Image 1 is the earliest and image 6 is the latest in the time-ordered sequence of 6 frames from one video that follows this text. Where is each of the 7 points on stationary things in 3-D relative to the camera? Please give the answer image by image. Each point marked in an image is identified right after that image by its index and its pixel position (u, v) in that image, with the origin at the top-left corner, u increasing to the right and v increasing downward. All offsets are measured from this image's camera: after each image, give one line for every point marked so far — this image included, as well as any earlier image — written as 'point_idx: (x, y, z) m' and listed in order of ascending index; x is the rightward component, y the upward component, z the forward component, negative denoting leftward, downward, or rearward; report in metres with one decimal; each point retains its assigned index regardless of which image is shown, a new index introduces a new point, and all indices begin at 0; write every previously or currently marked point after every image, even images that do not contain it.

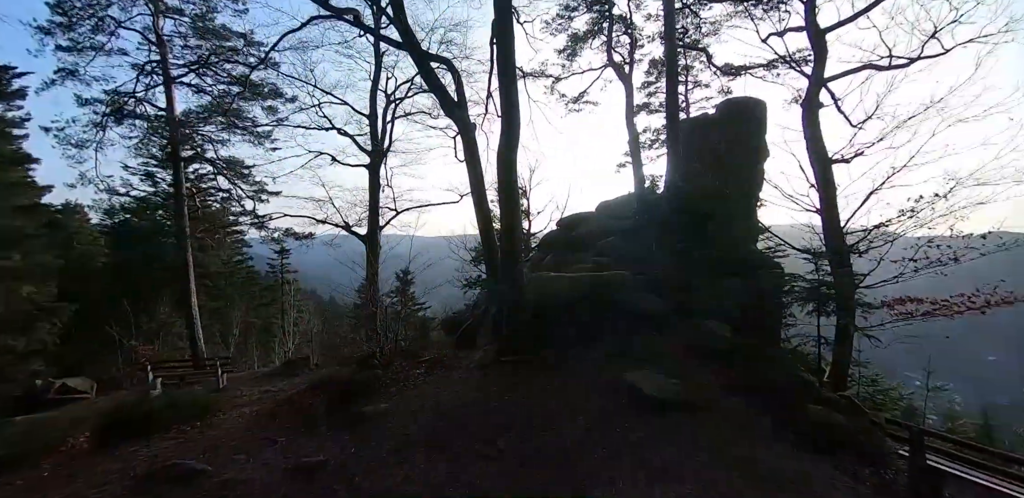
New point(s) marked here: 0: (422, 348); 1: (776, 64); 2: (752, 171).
0: (-2.0, -2.2, +11.0) m
1: (+8.2, +5.8, +15.3) m
2: (+6.0, +1.9, +12.4) m
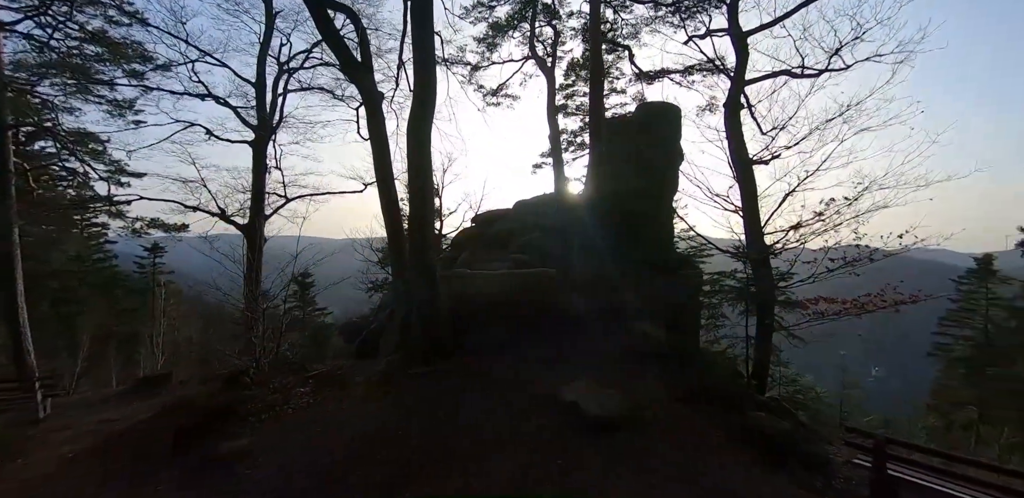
0: (-3.8, -2.1, +9.3) m
1: (+5.7, +5.7, +15.5) m
2: (+3.9, +1.9, +12.2) m
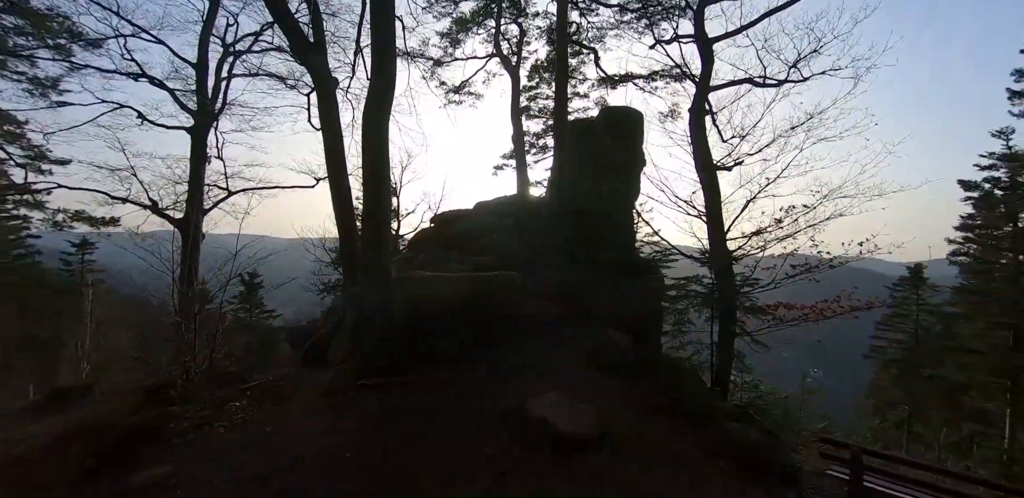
0: (-4.5, -2.1, +8.5) m
1: (+4.5, +5.5, +15.6) m
2: (+3.0, +1.8, +12.1) m
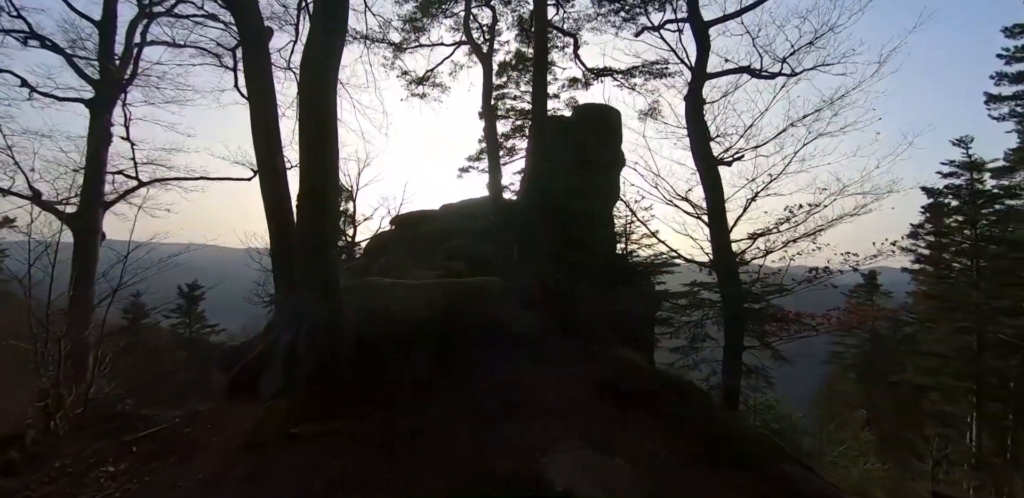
0: (-4.8, -2.1, +6.7) m
1: (+3.7, +5.3, +14.6) m
2: (+2.4, +1.7, +11.0) m
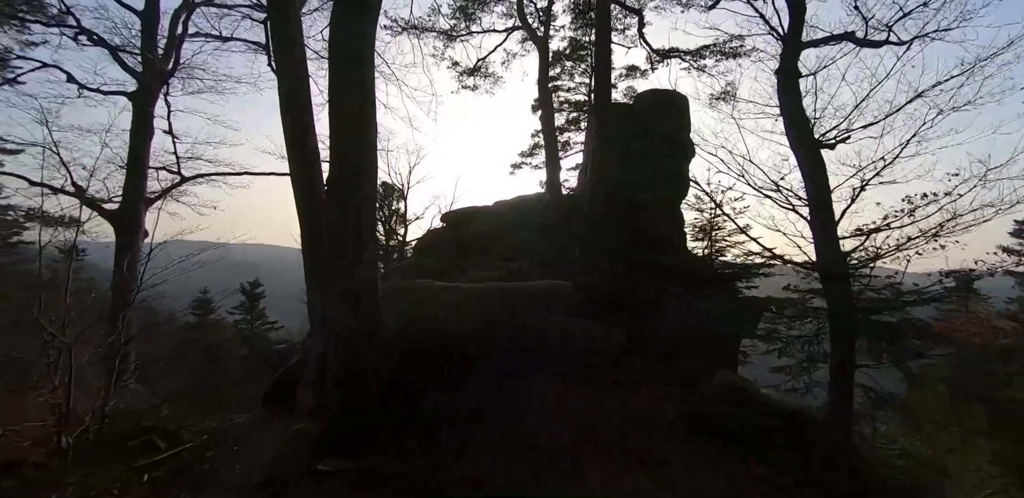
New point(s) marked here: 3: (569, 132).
0: (-3.9, -2.1, +6.2) m
1: (+5.2, +5.4, +13.2) m
2: (+3.7, +1.7, +9.7) m
3: (+2.2, +4.5, +19.0) m
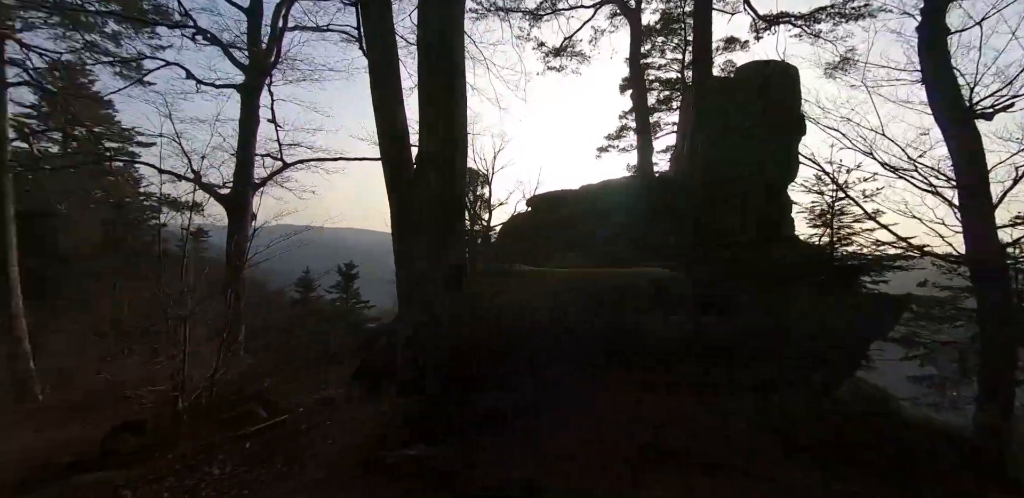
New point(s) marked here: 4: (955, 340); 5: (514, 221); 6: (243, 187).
0: (-2.8, -1.8, +6.6) m
1: (+7.4, +5.7, +11.8) m
2: (+5.3, +1.9, +8.7) m
3: (+5.4, +5.0, +18.0) m
4: (+4.8, -1.0, +5.6) m
5: (+0.1, +0.7, +12.3) m
6: (-4.2, +1.0, +7.6) m
